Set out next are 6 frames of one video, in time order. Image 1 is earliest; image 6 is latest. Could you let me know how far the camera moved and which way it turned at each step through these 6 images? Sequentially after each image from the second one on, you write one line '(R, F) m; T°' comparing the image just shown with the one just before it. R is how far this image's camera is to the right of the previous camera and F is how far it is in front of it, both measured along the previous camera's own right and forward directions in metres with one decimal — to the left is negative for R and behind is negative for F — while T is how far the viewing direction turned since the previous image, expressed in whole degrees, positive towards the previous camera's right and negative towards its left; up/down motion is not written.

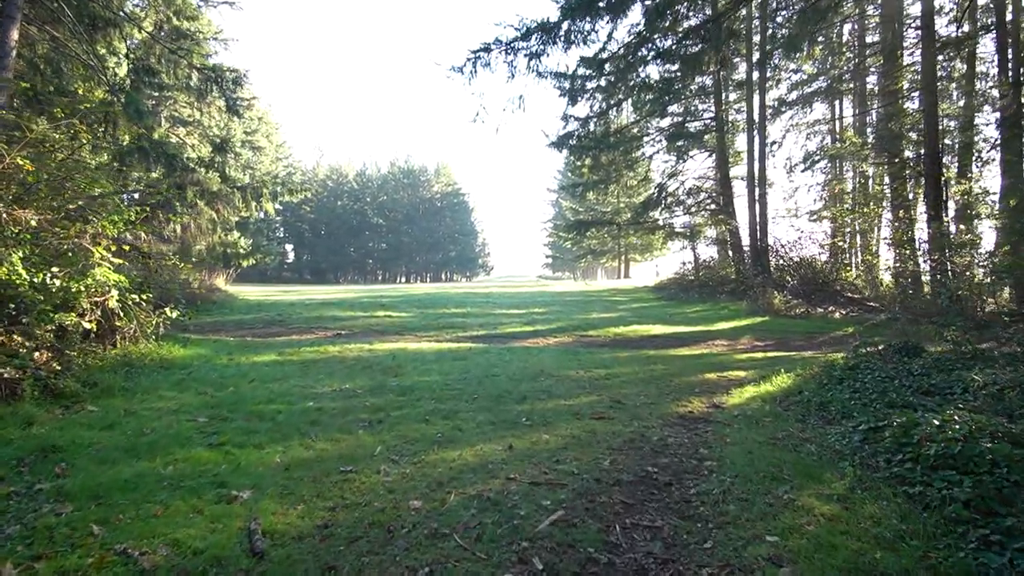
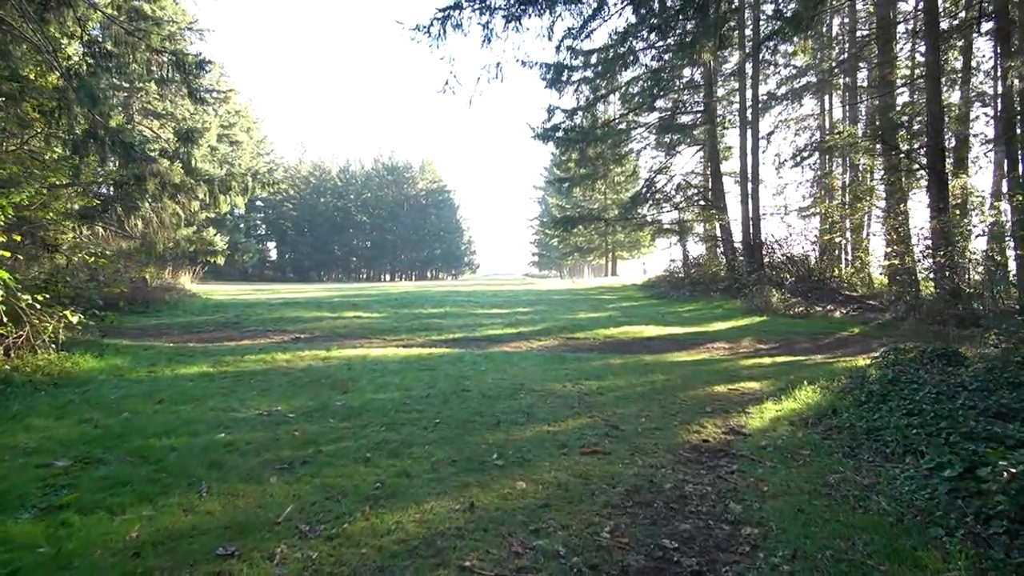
(+0.1, +1.0) m; +1°
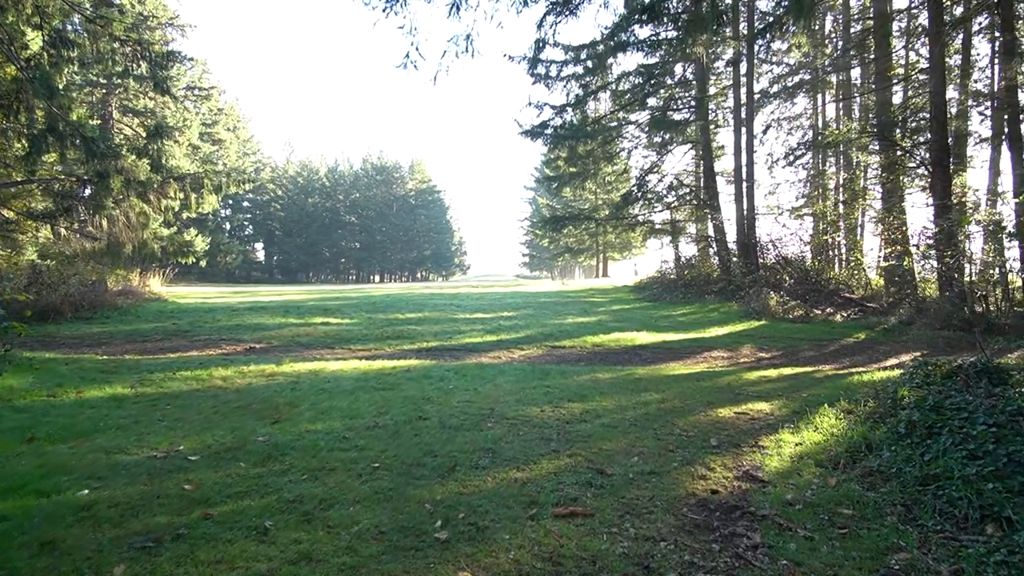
(+0.2, +0.8) m; +1°
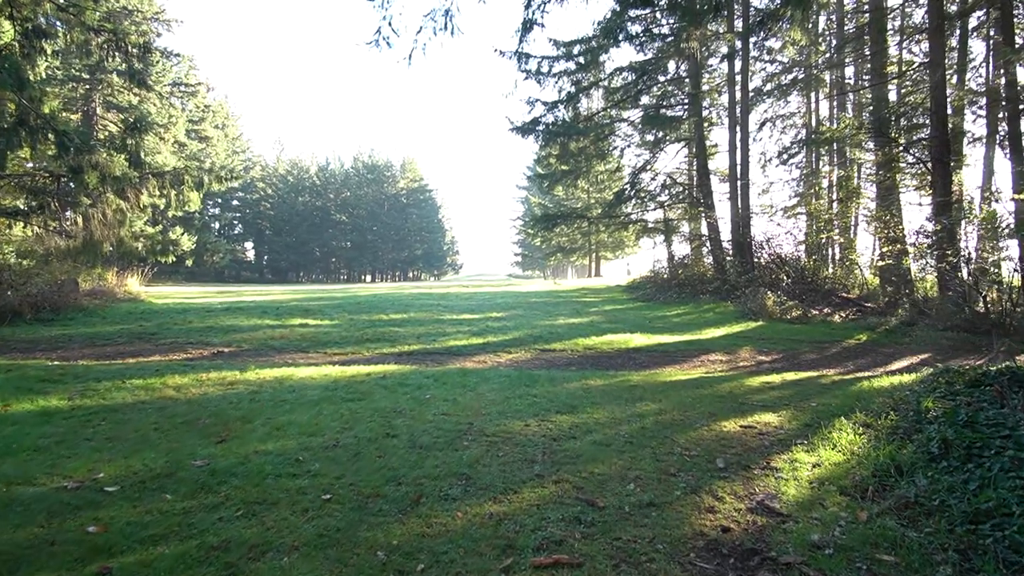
(+0.1, +0.5) m; +1°
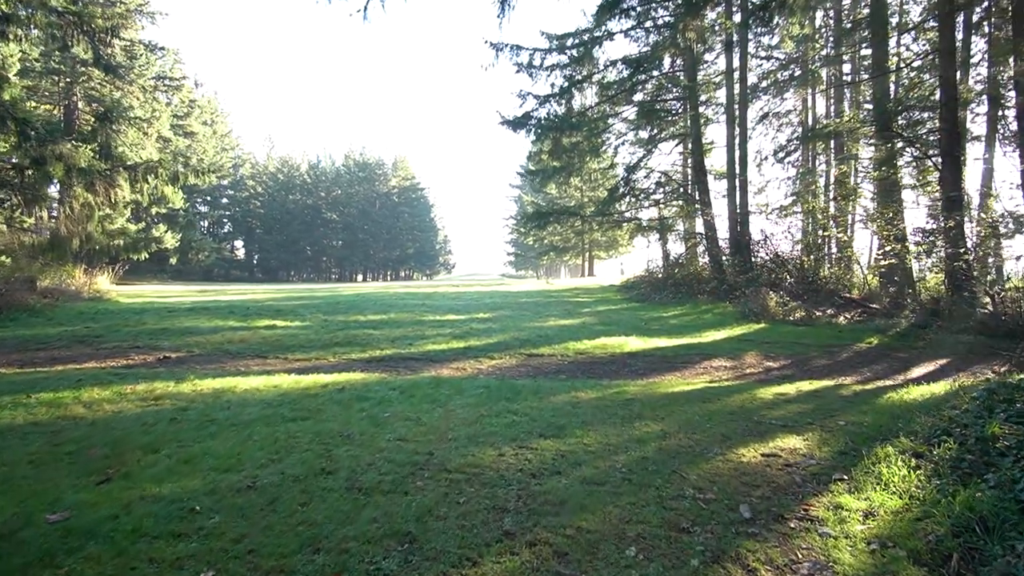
(+0.1, +0.8) m; +1°
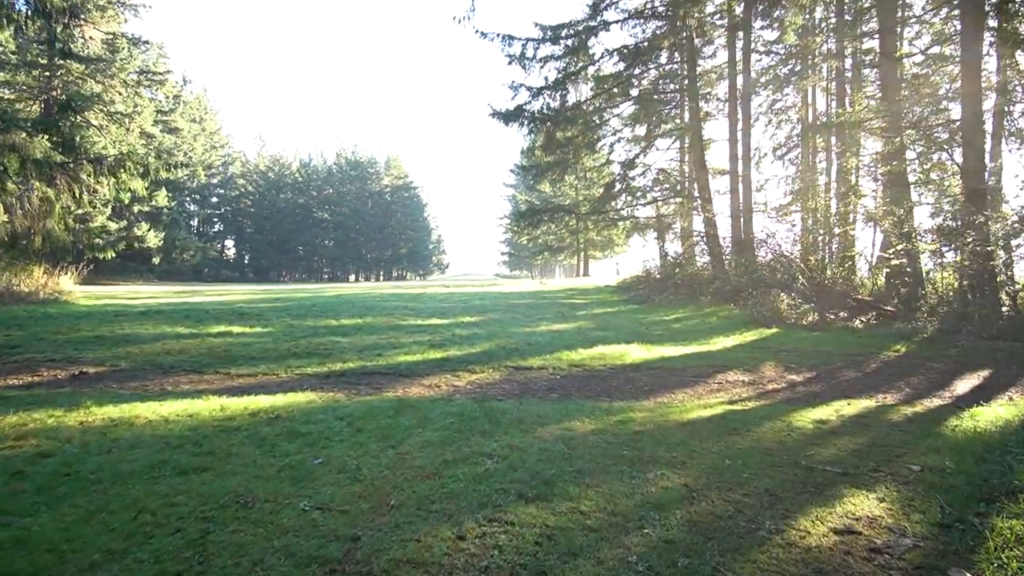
(+0.1, +1.0) m; +1°
